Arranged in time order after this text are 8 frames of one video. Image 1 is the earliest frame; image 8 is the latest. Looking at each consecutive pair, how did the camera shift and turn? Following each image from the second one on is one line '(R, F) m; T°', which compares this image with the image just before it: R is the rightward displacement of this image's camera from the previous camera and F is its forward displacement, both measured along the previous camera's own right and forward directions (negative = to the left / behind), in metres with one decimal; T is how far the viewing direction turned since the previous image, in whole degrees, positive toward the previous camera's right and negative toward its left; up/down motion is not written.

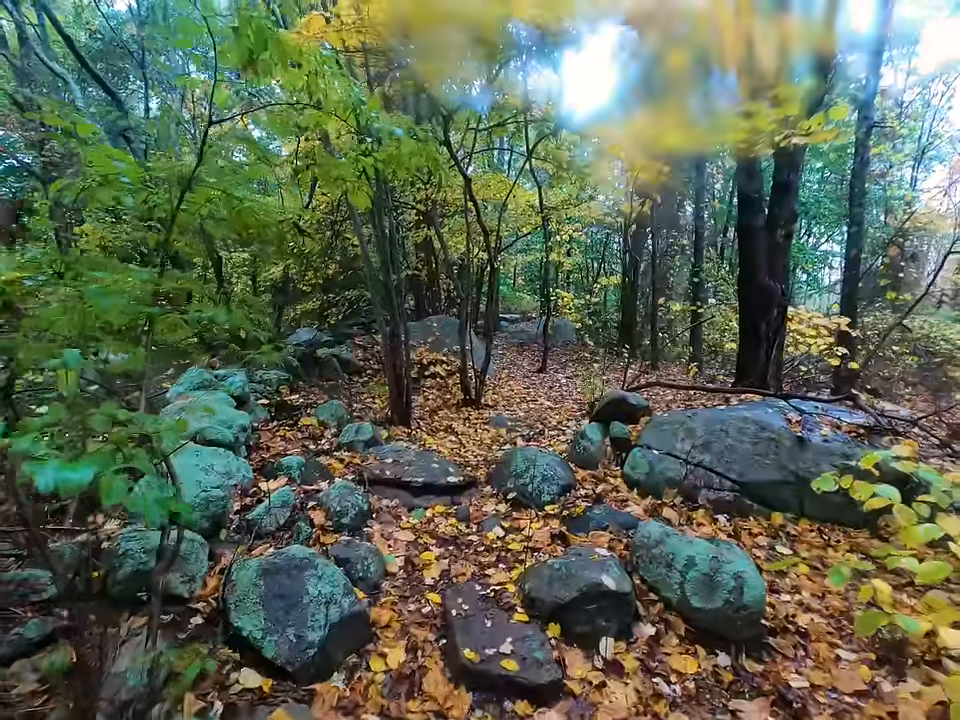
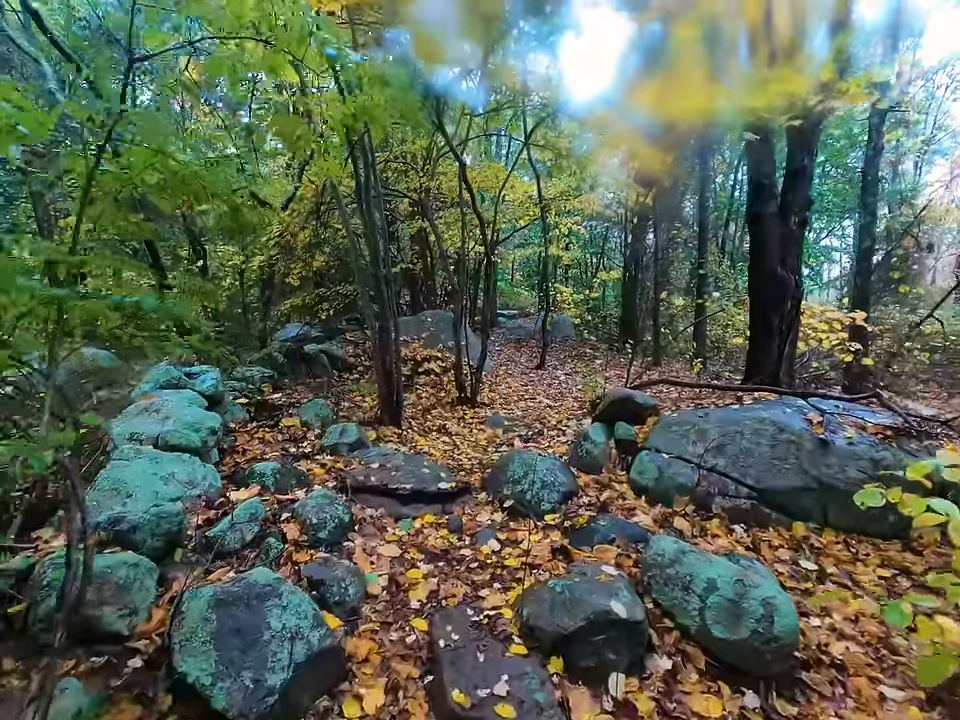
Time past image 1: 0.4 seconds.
(0.0, +0.5) m; 0°
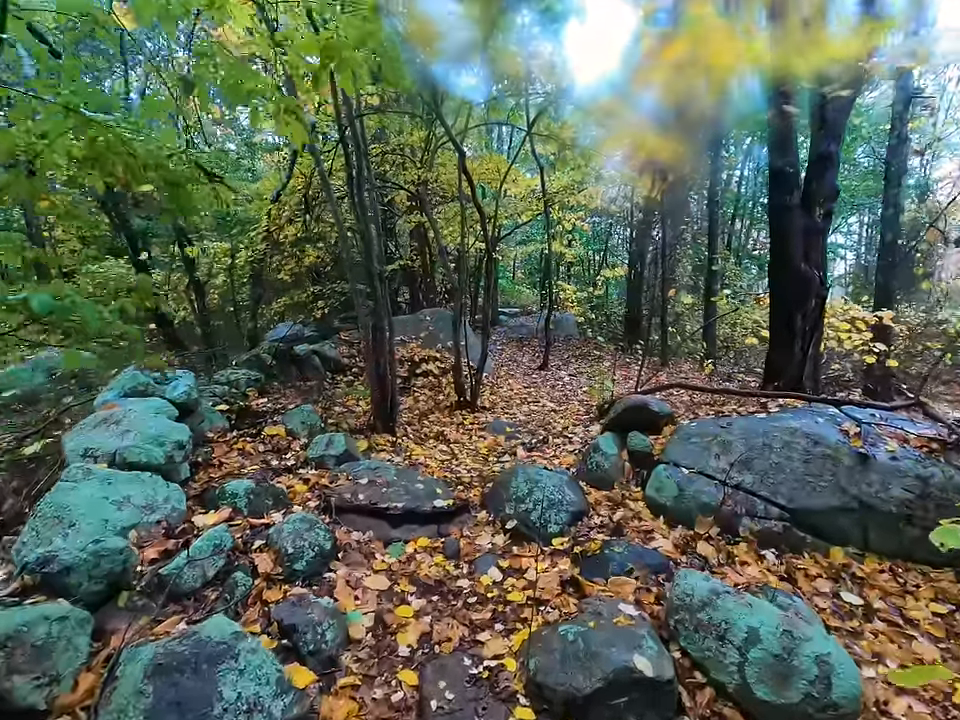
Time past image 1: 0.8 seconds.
(0.0, +0.5) m; 0°
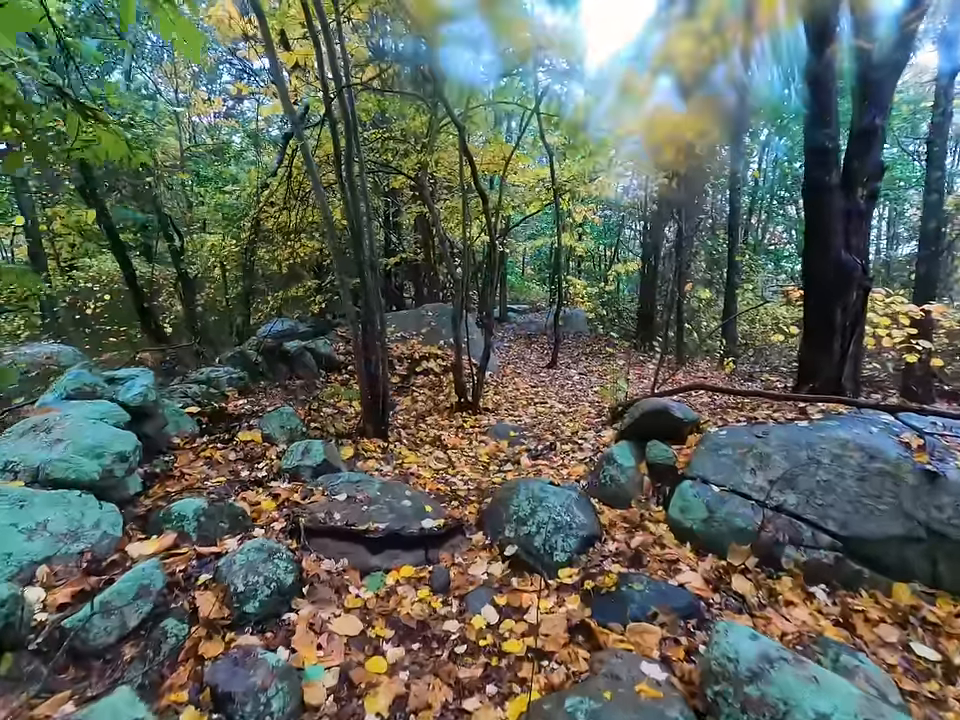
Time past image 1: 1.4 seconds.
(+0.1, +0.7) m; -1°
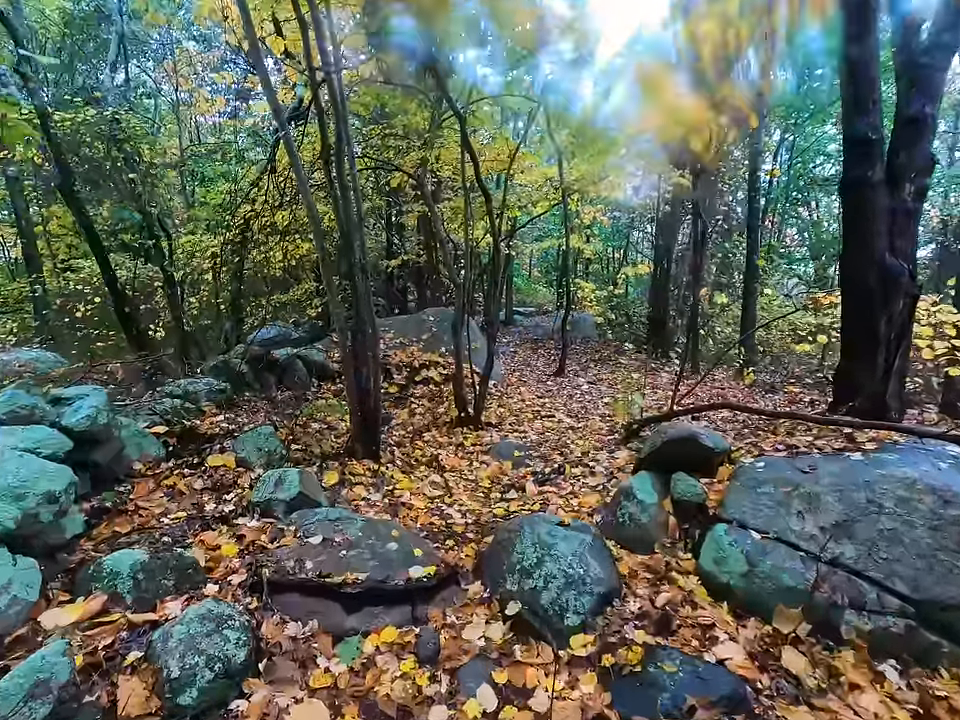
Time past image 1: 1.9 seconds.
(+0.1, +0.6) m; -1°
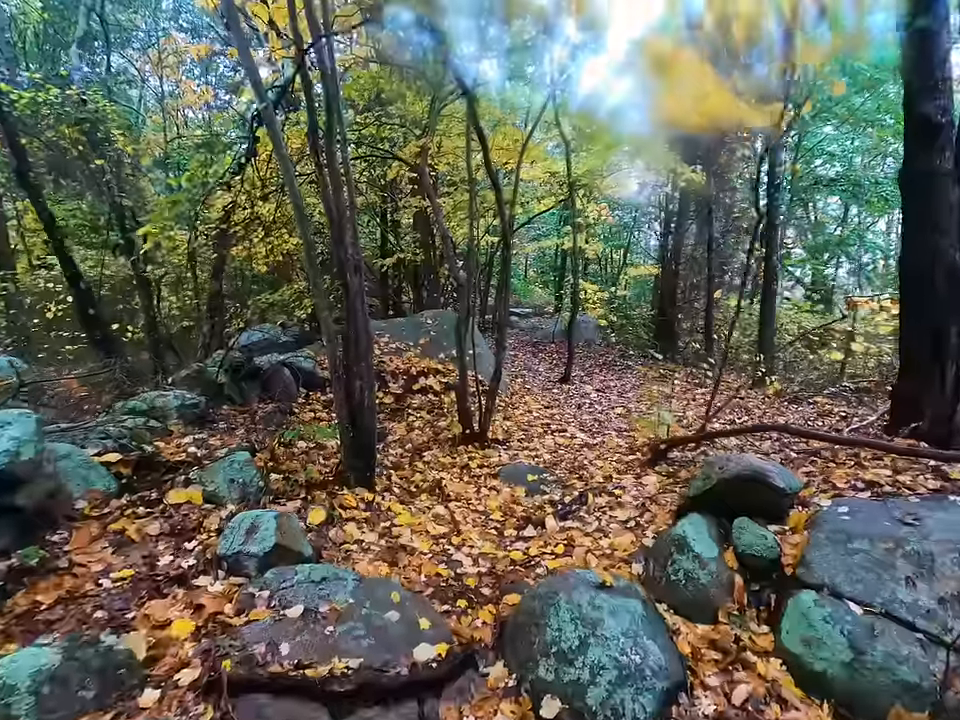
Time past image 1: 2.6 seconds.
(-0.2, +0.8) m; +1°
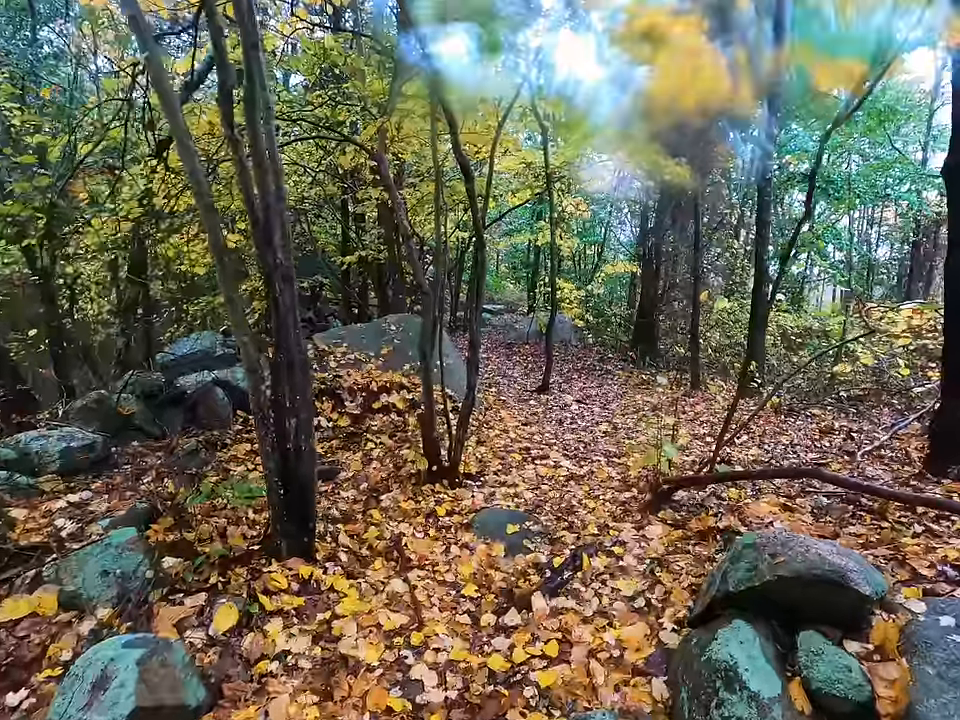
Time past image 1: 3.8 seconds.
(0.0, +1.0) m; +3°
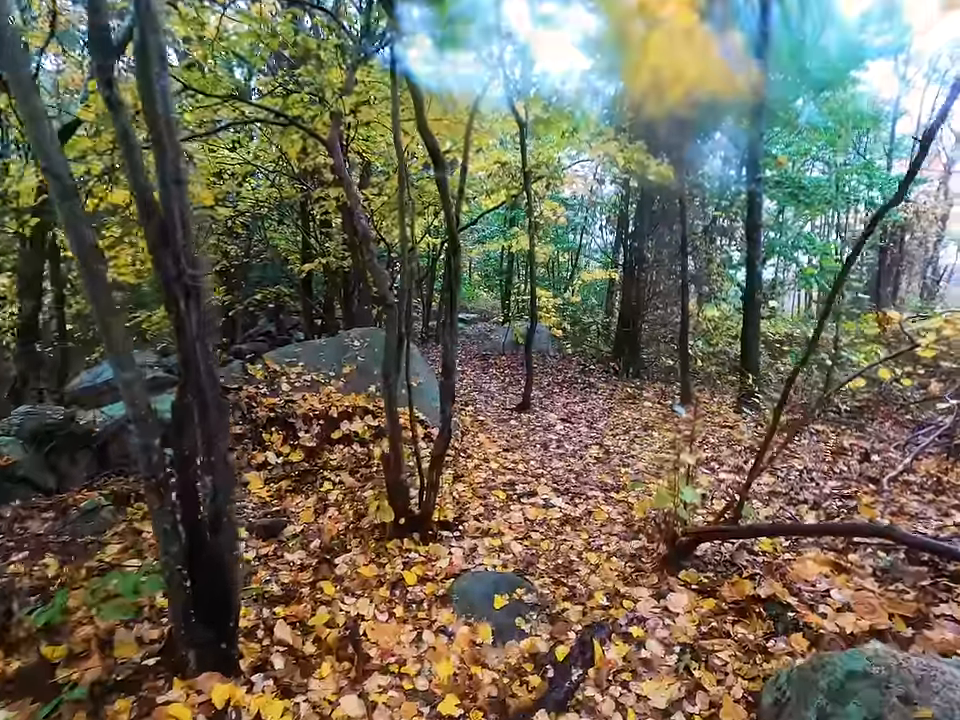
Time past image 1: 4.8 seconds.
(0.0, +0.9) m; +3°
